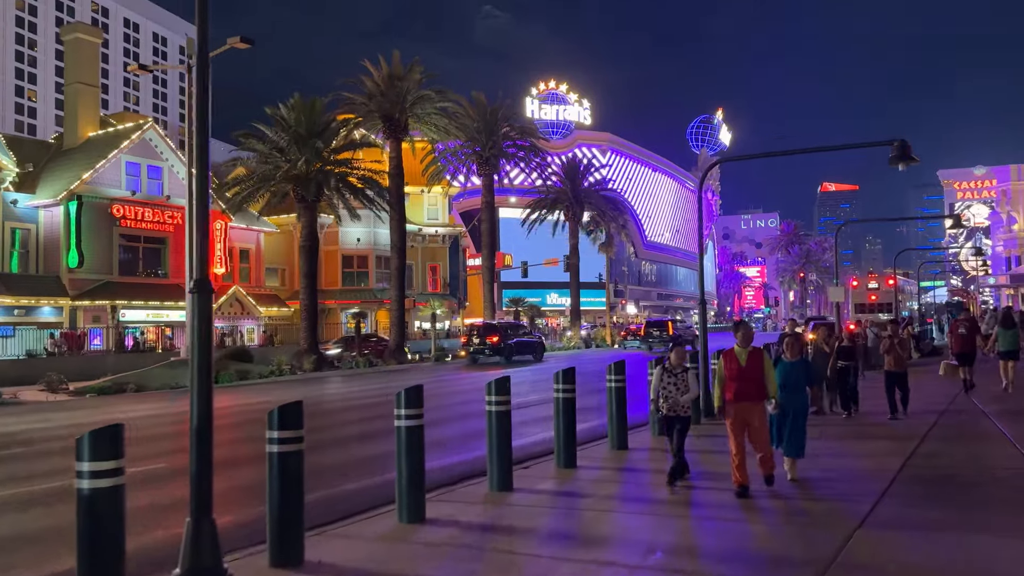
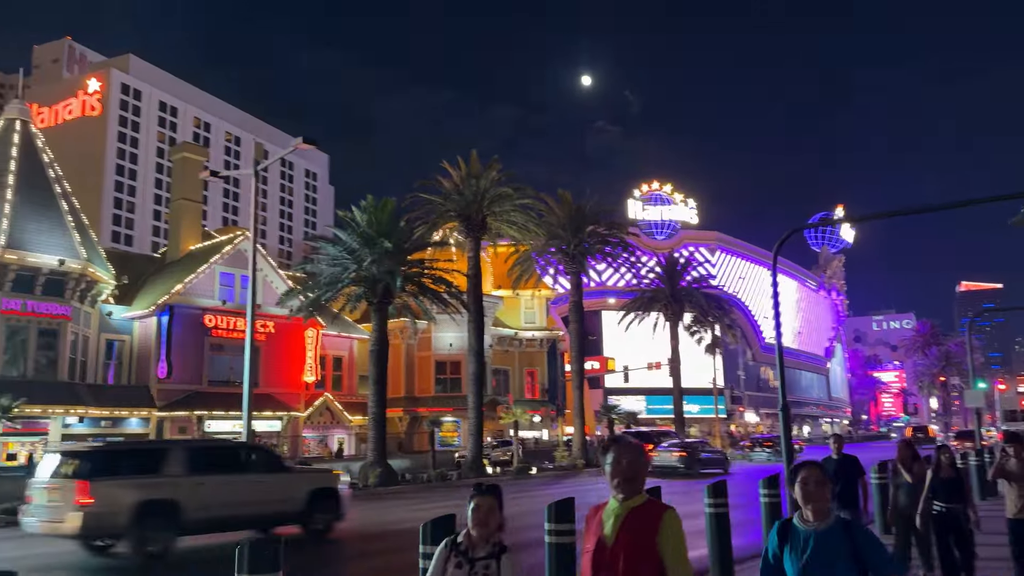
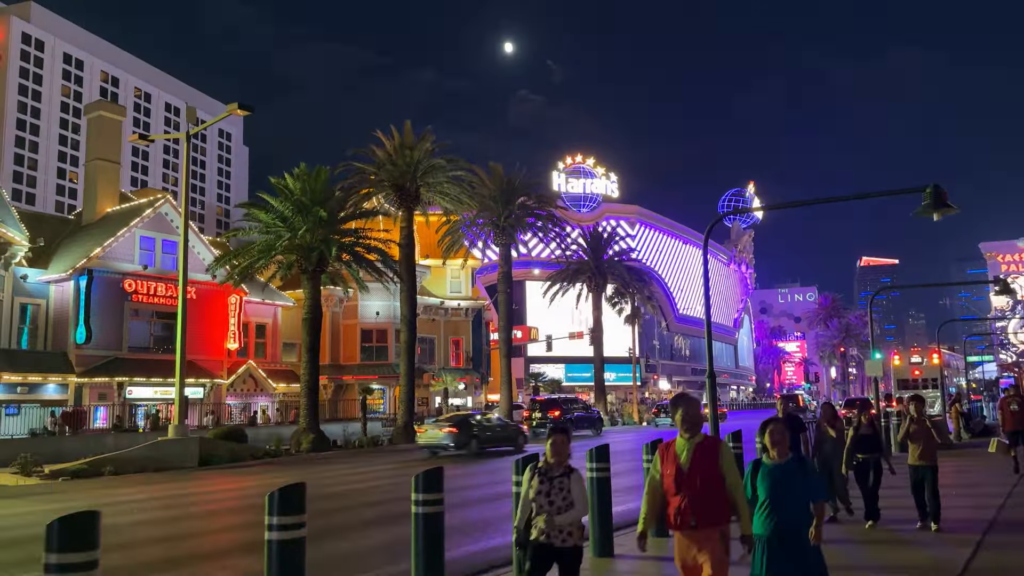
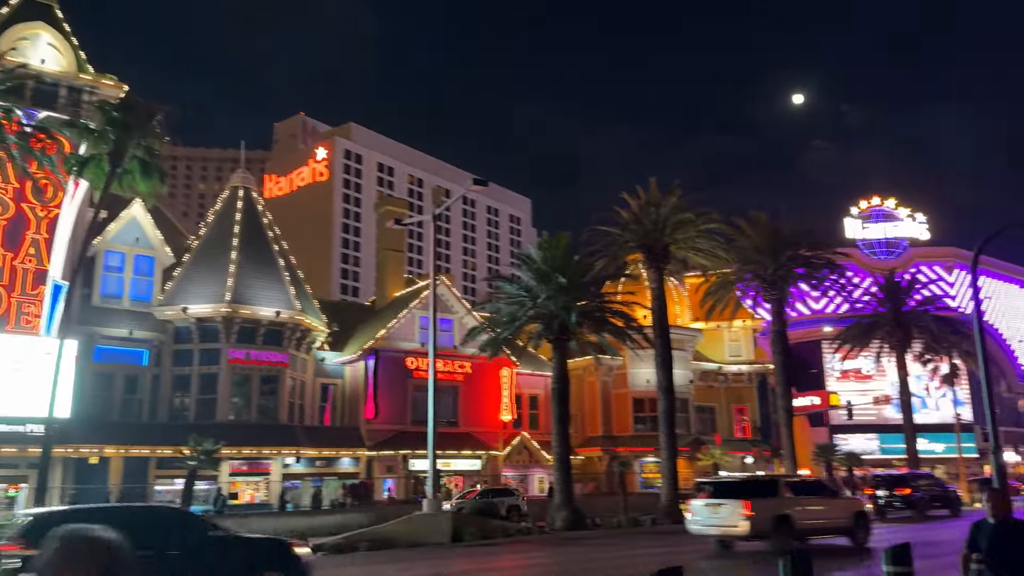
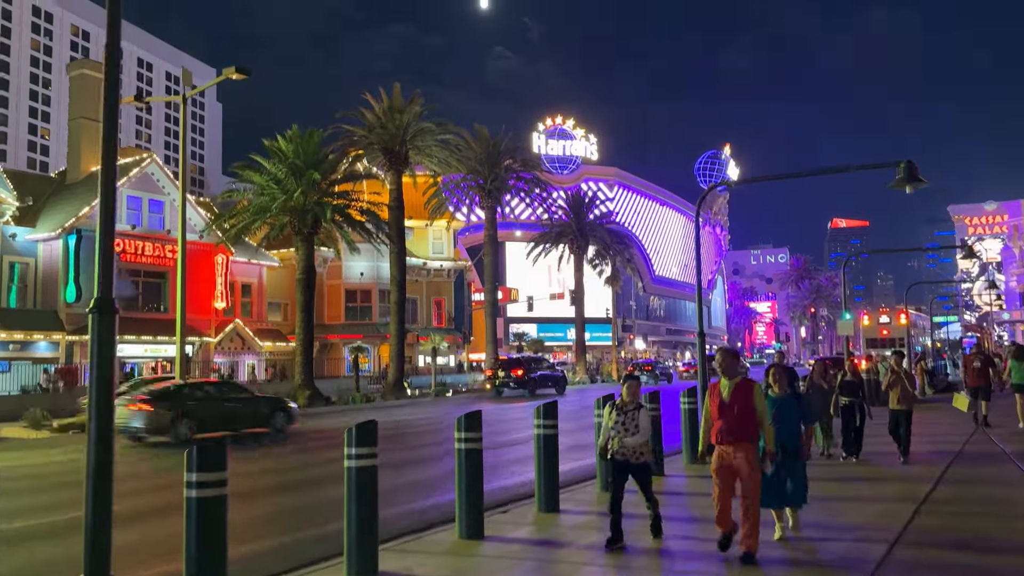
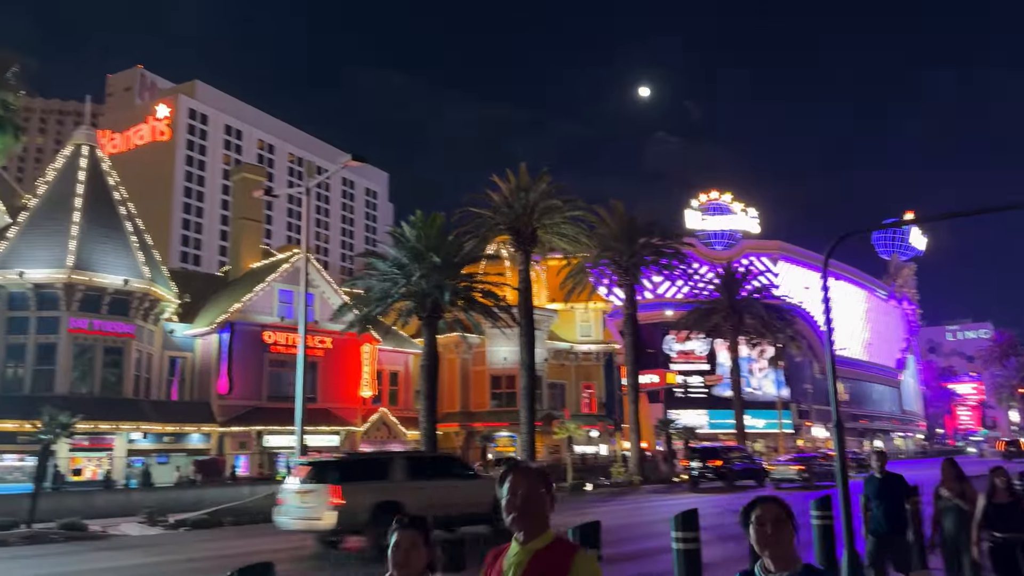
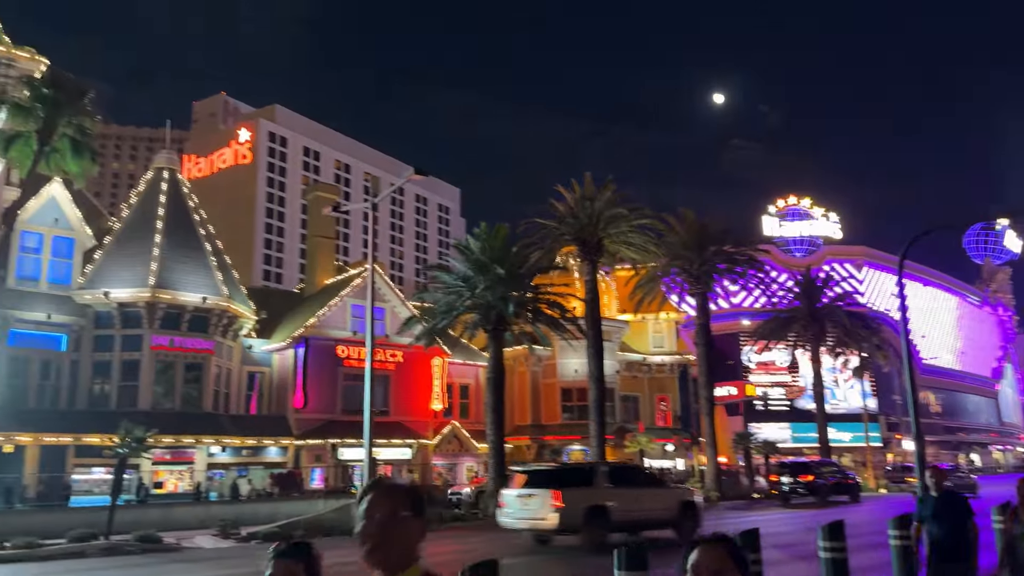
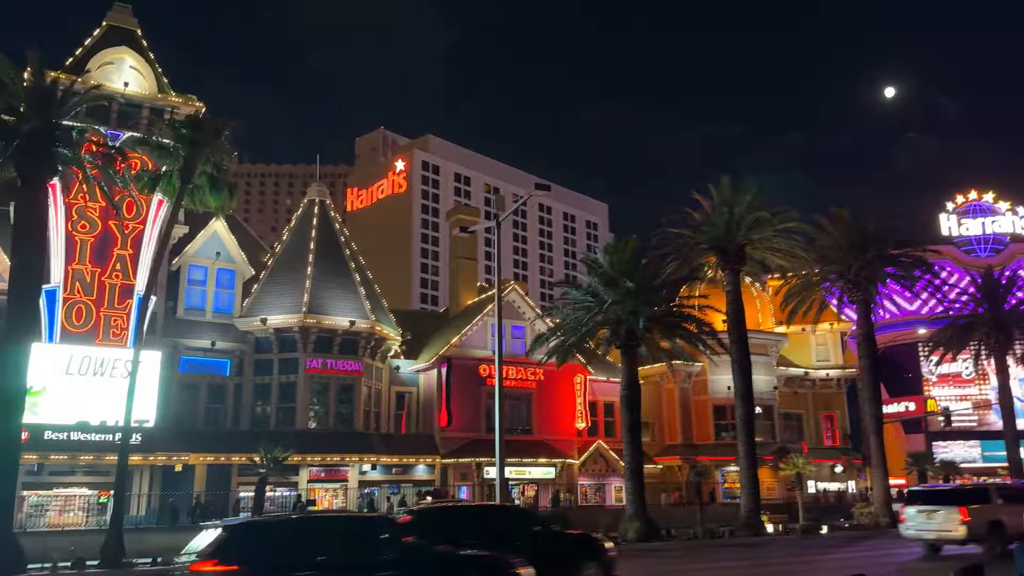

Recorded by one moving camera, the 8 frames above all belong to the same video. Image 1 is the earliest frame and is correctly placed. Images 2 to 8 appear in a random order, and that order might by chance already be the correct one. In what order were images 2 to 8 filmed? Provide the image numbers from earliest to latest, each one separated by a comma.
5, 3, 2, 6, 7, 4, 8
